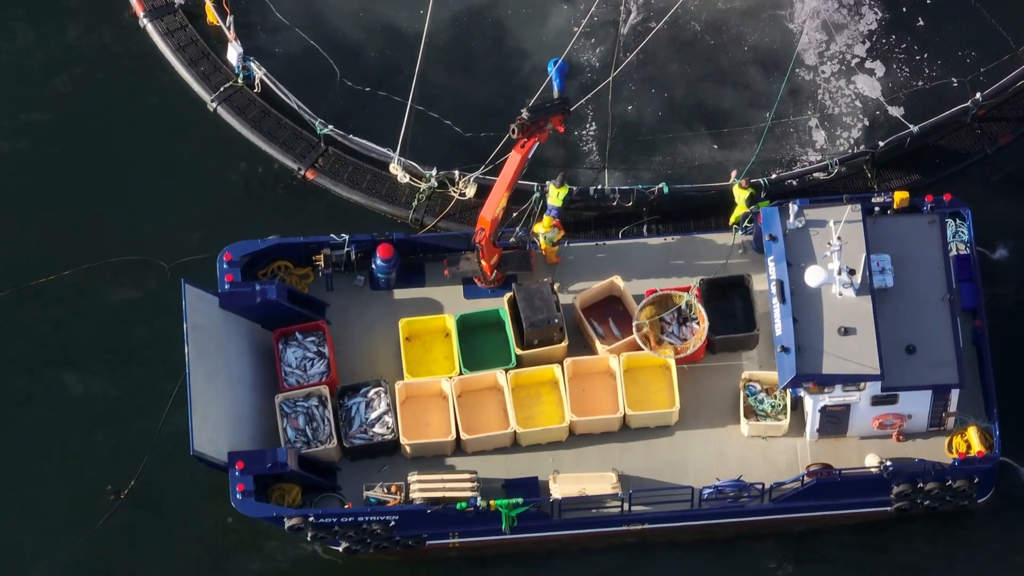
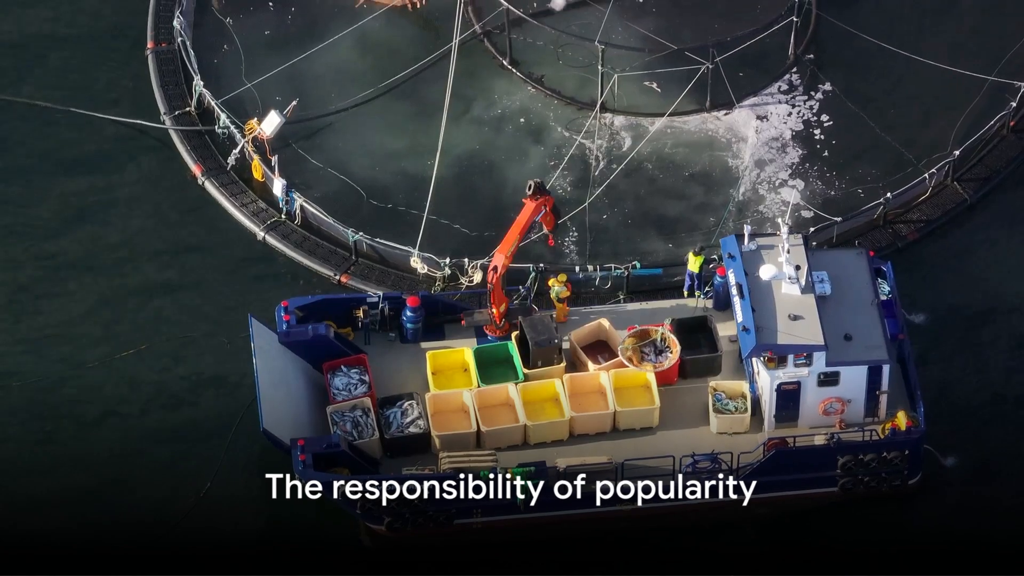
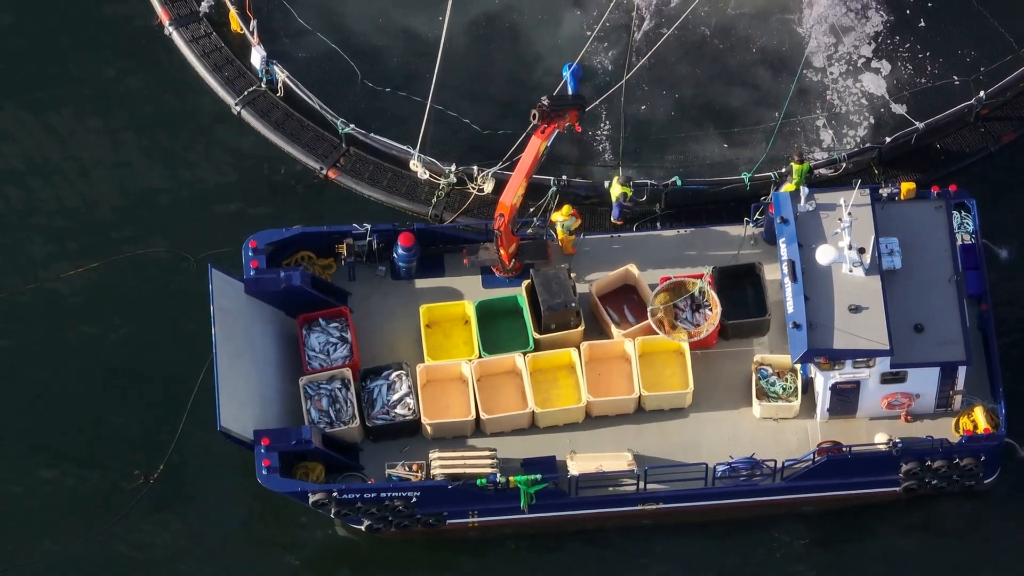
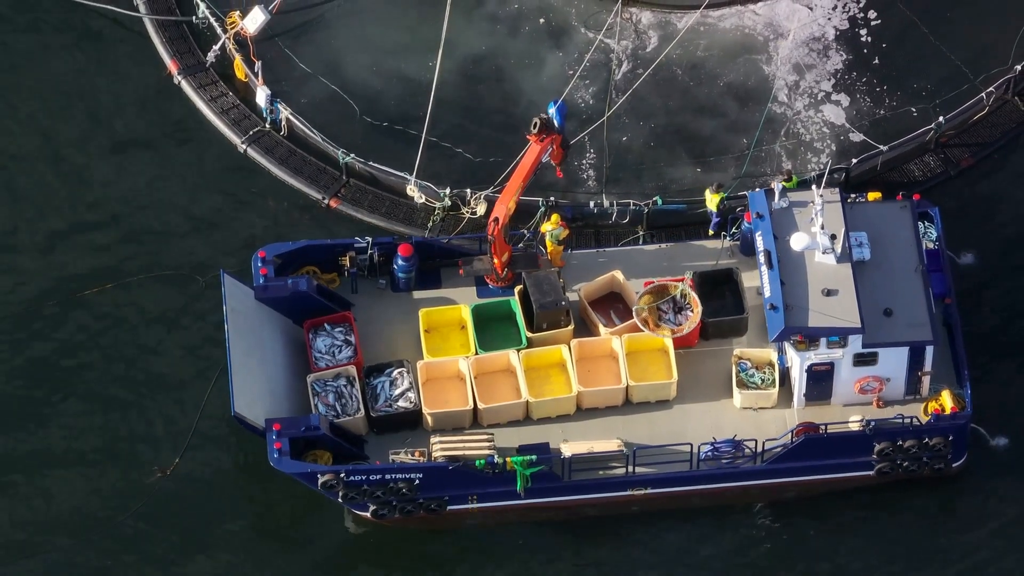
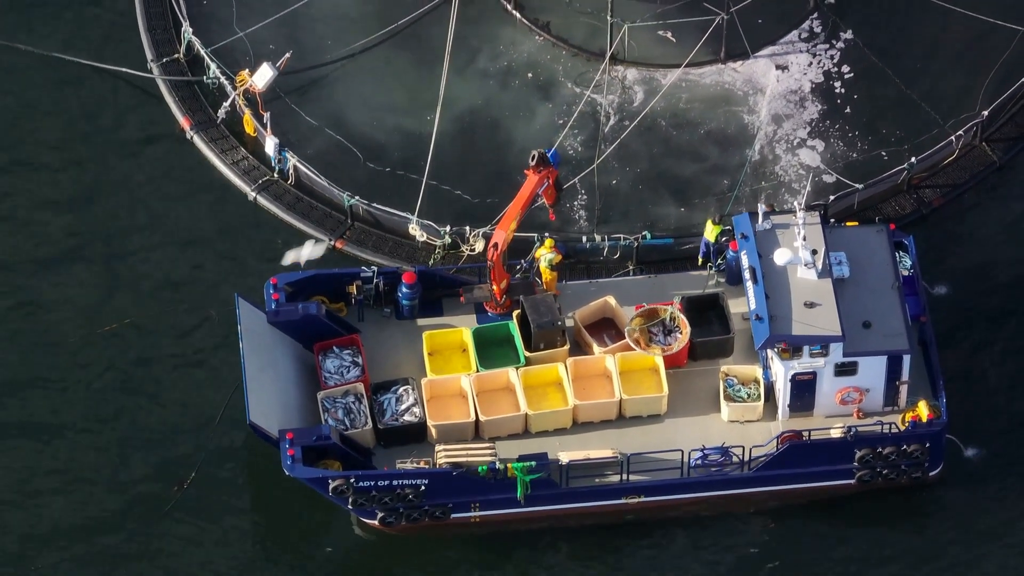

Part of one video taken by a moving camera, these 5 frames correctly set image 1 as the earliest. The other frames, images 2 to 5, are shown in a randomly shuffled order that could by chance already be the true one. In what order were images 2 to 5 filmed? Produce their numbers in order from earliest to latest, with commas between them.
3, 4, 5, 2
